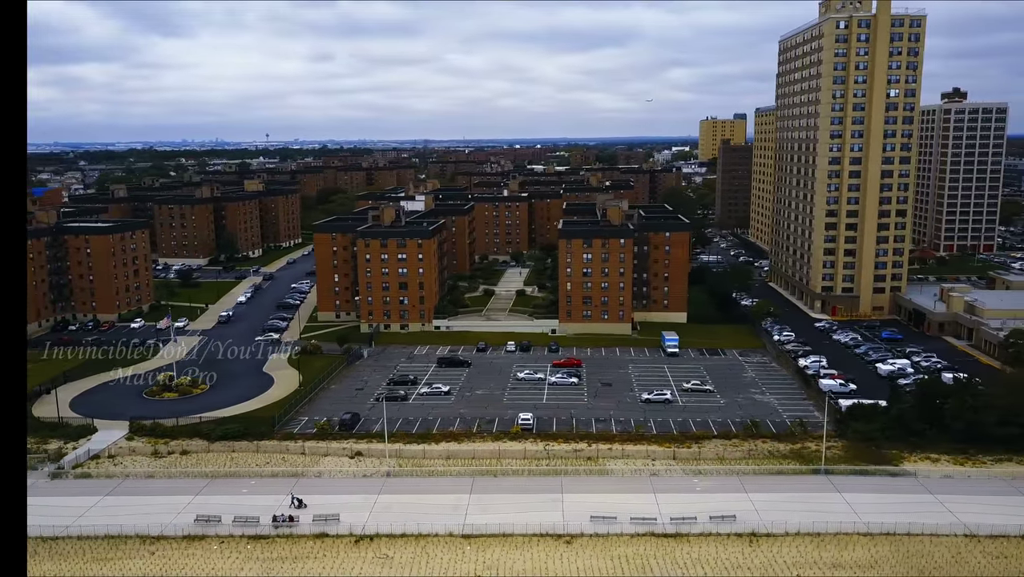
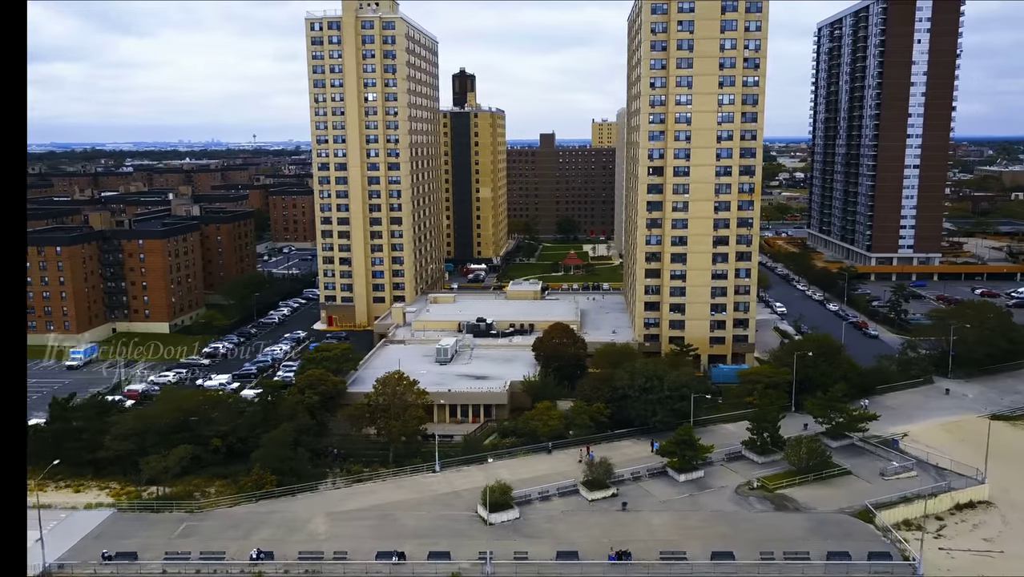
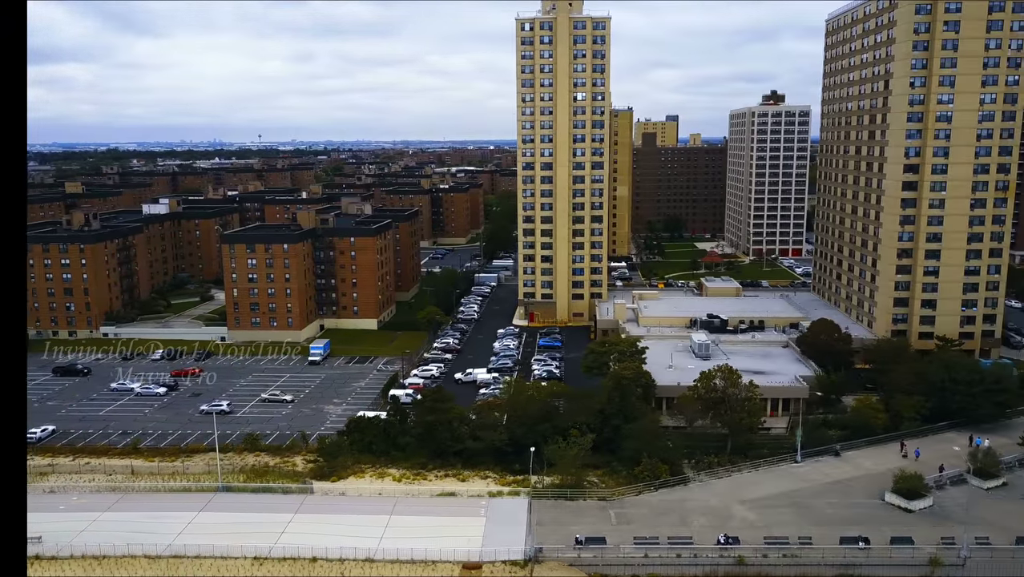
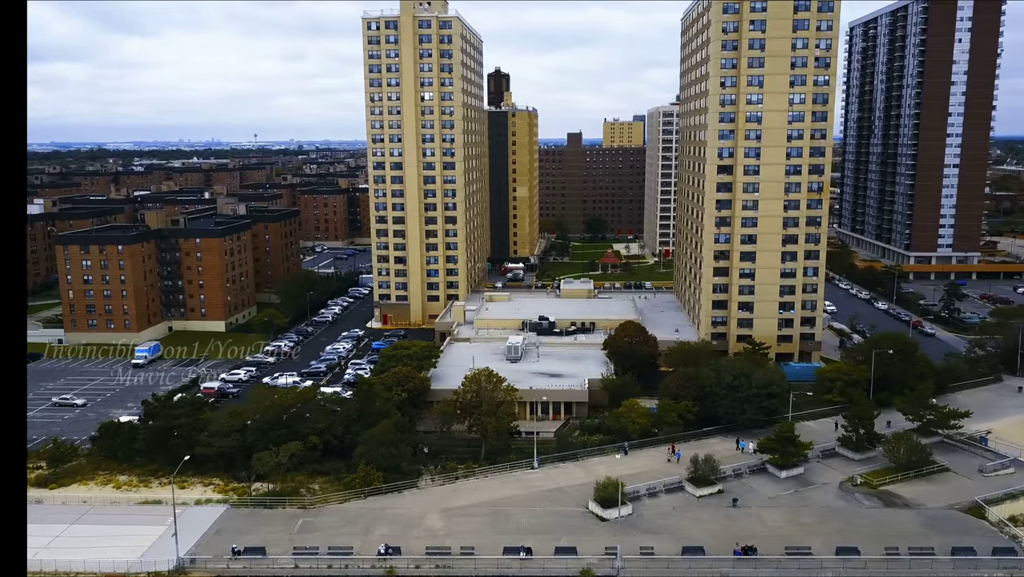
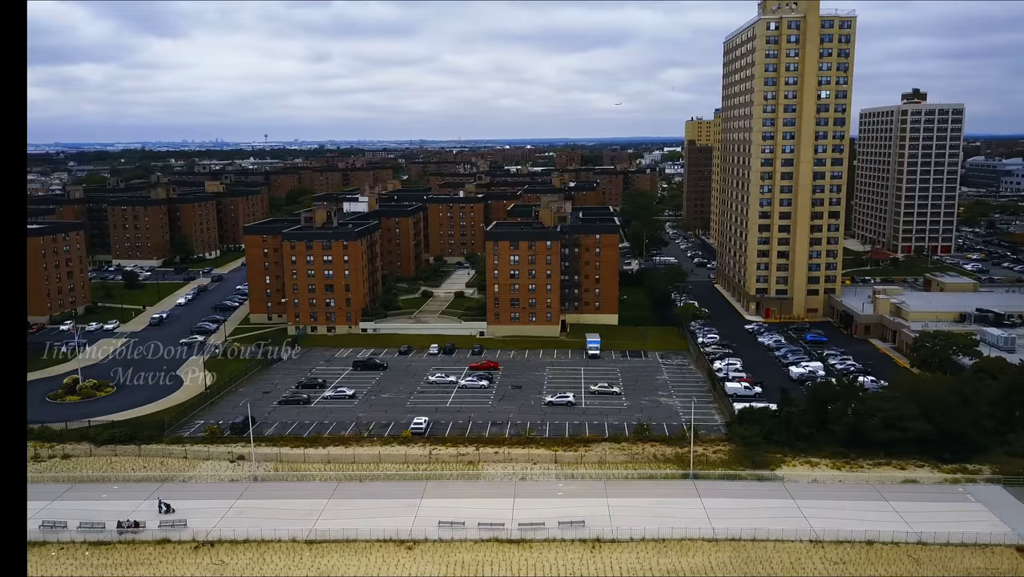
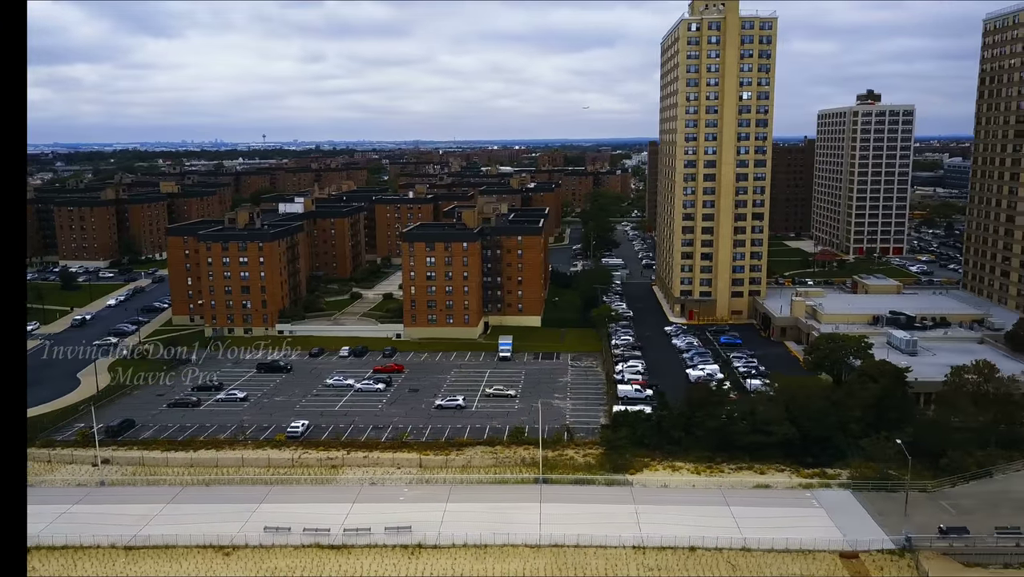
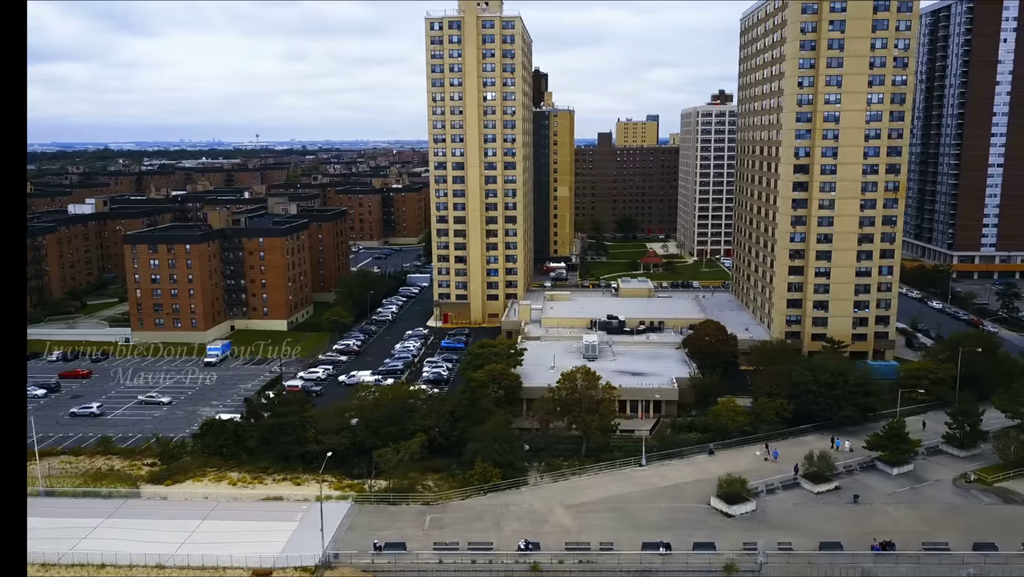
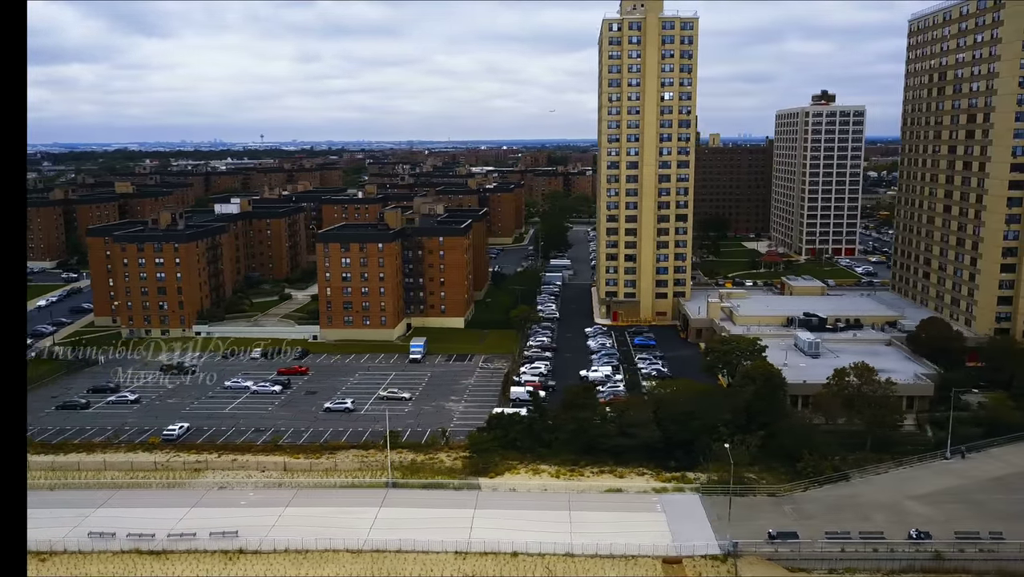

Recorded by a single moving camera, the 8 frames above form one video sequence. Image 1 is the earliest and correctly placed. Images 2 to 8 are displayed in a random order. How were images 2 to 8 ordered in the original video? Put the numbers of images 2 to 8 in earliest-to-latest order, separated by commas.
5, 6, 8, 3, 7, 4, 2
